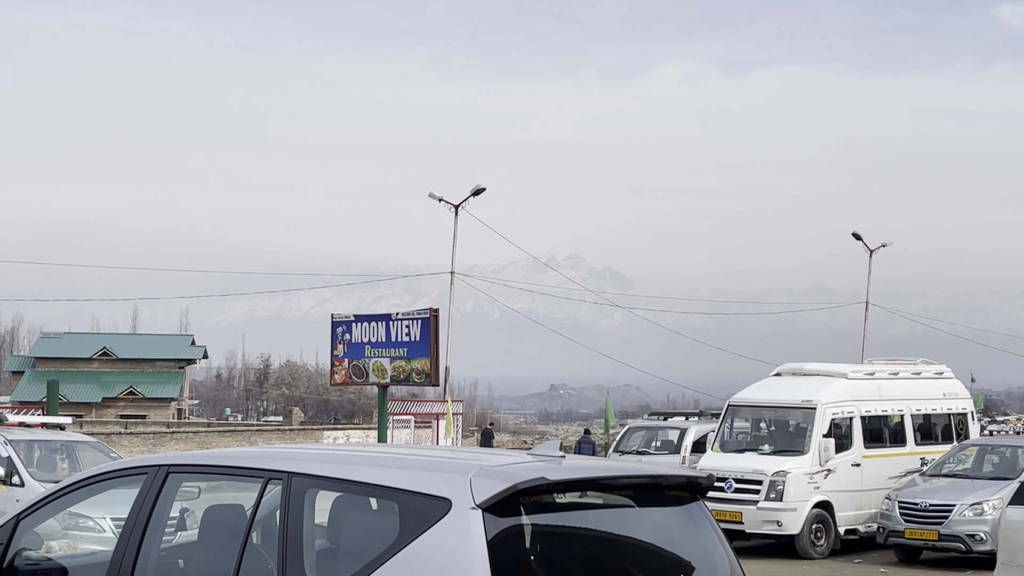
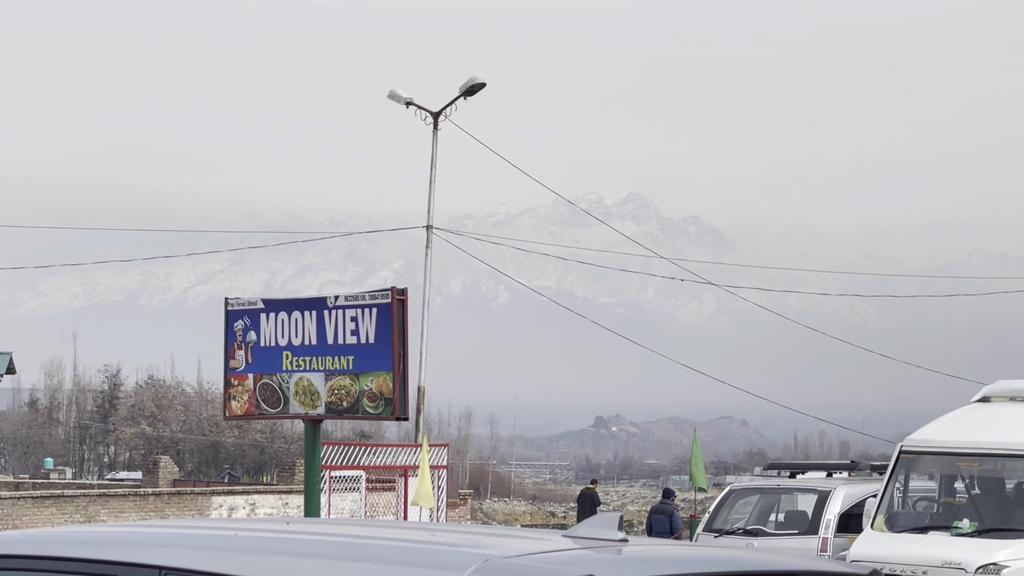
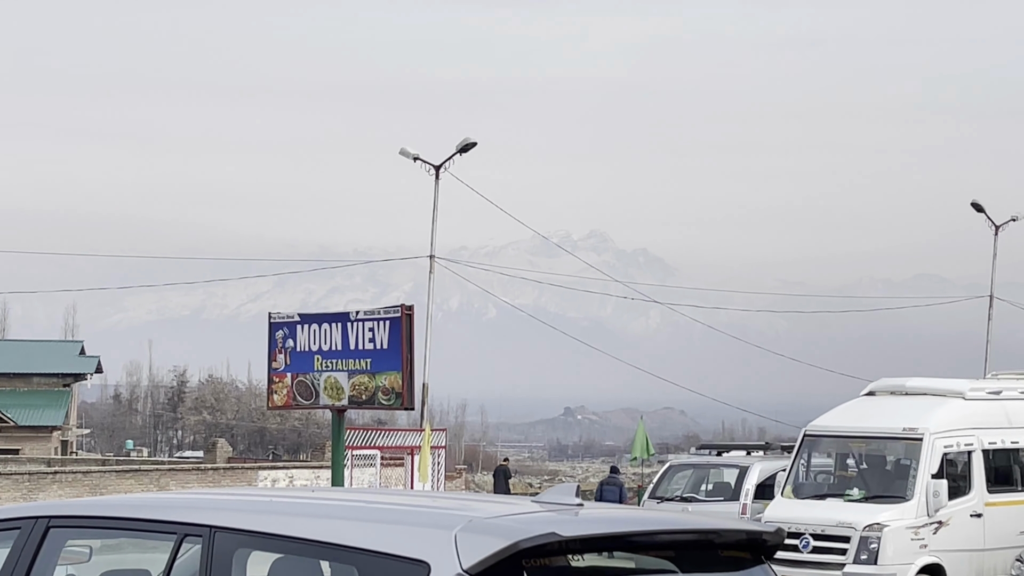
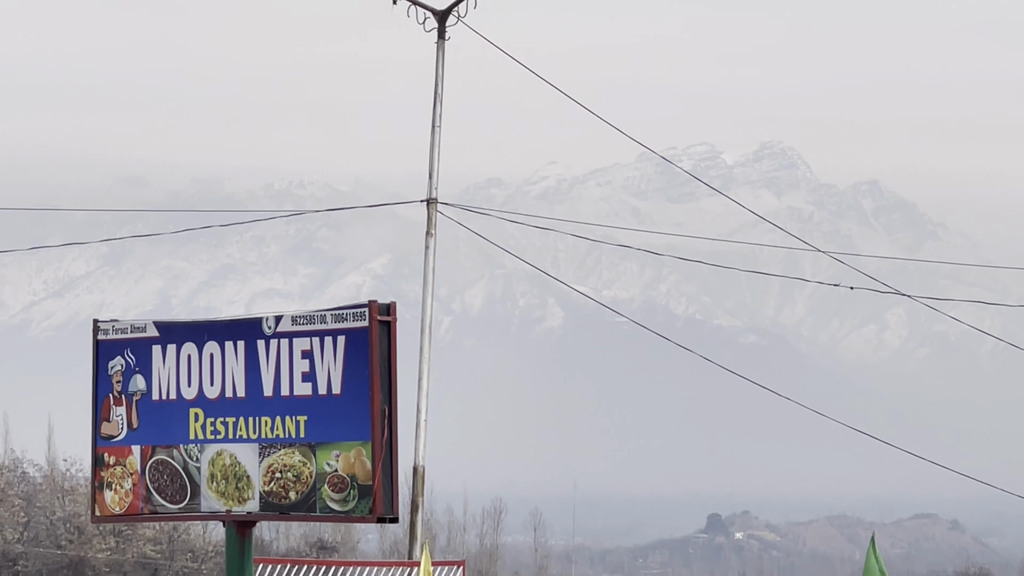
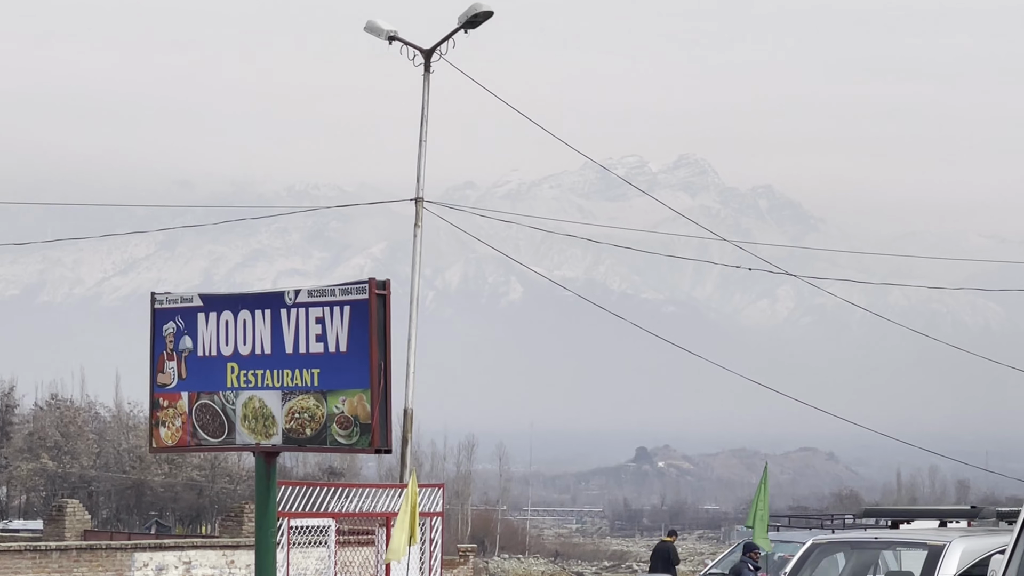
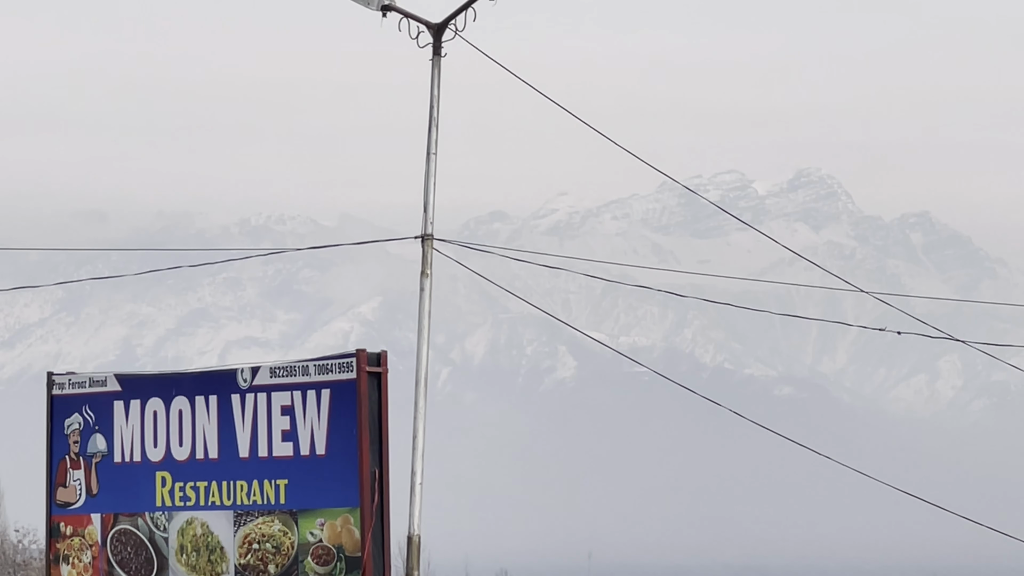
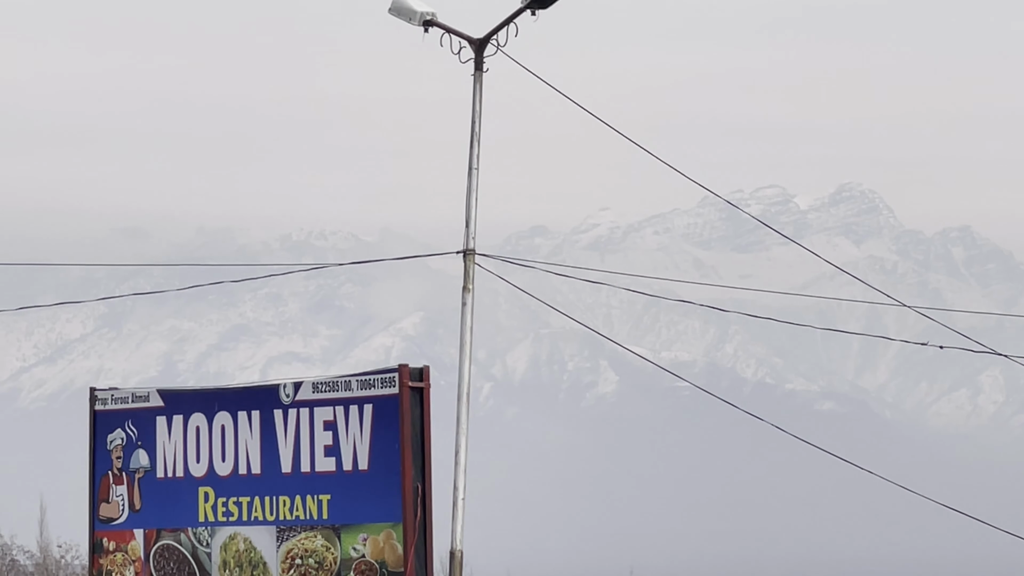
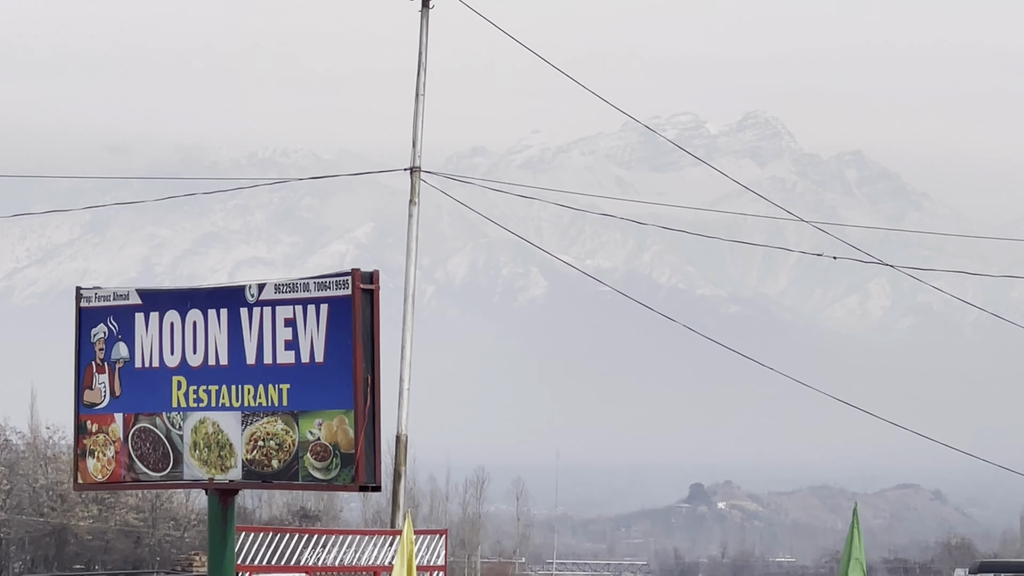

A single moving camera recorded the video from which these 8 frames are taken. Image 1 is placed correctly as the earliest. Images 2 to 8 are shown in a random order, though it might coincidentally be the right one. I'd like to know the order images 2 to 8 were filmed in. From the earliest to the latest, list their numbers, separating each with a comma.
3, 2, 5, 8, 4, 6, 7
